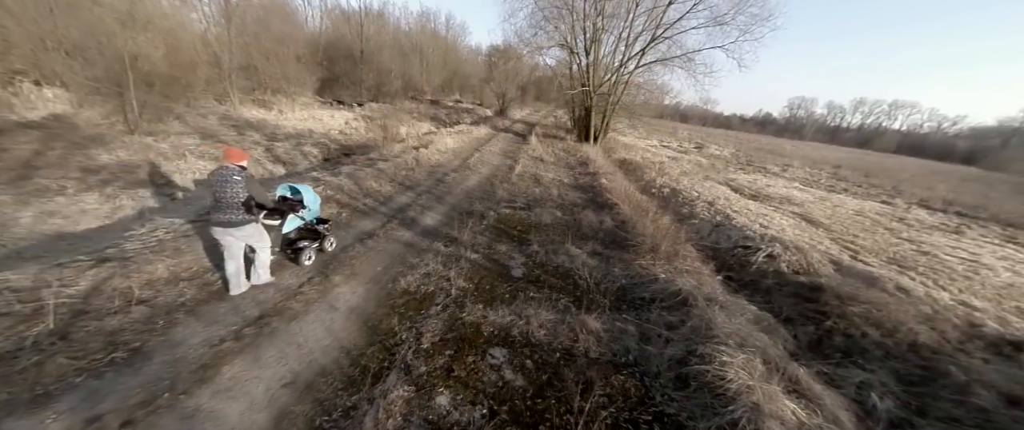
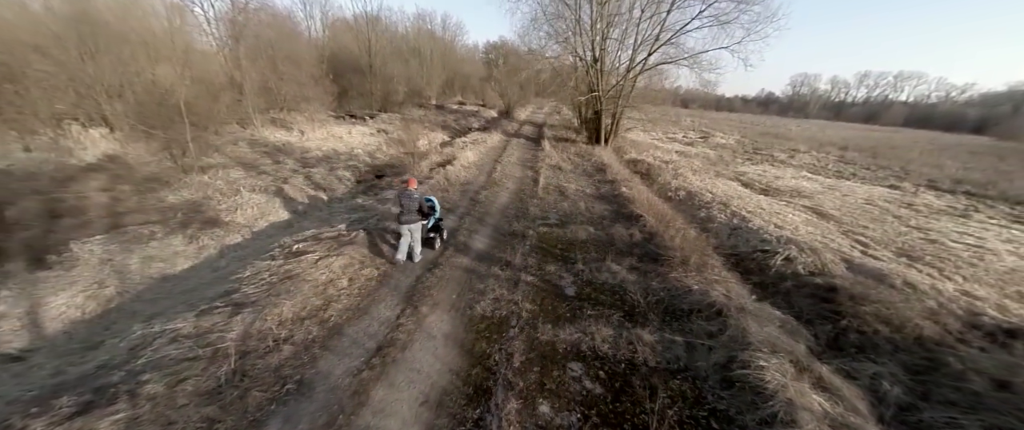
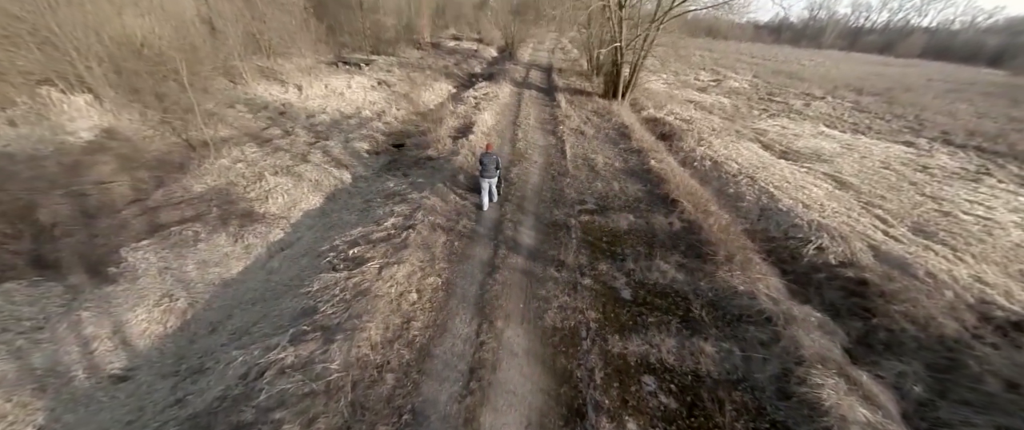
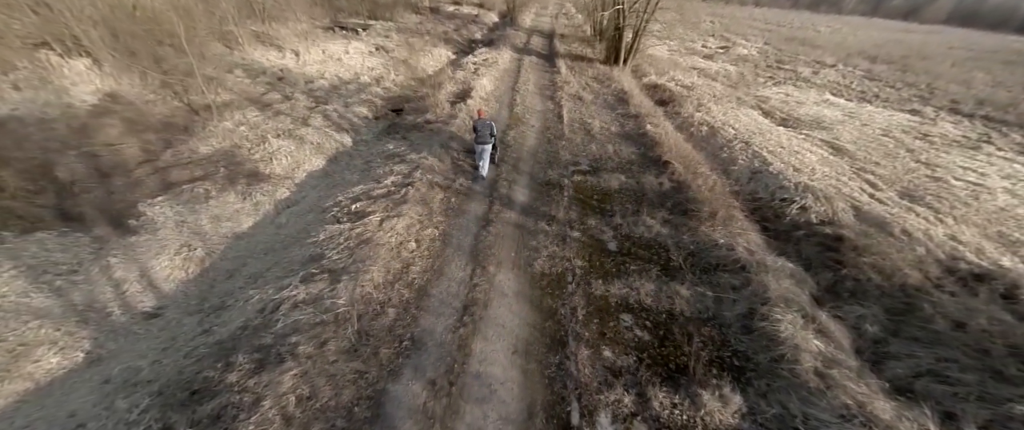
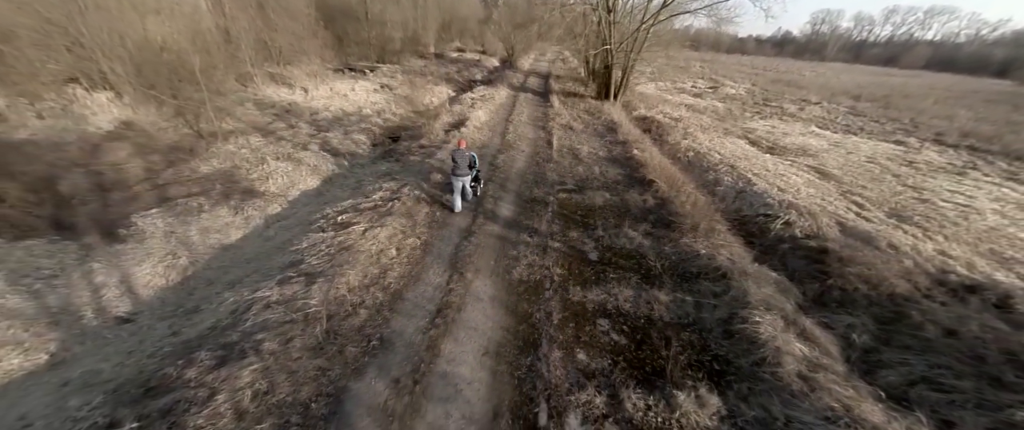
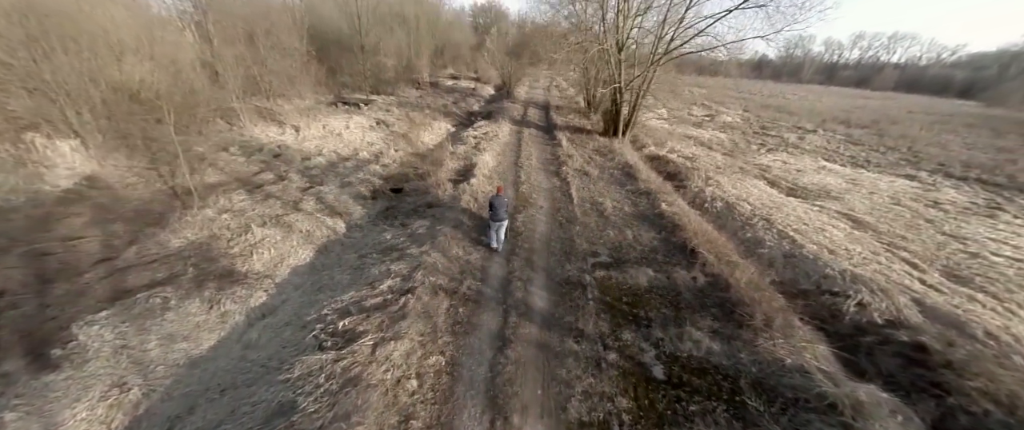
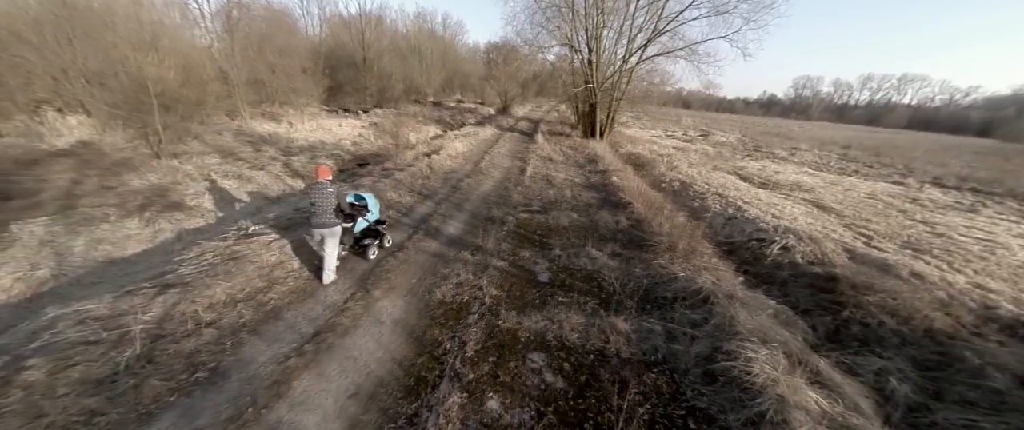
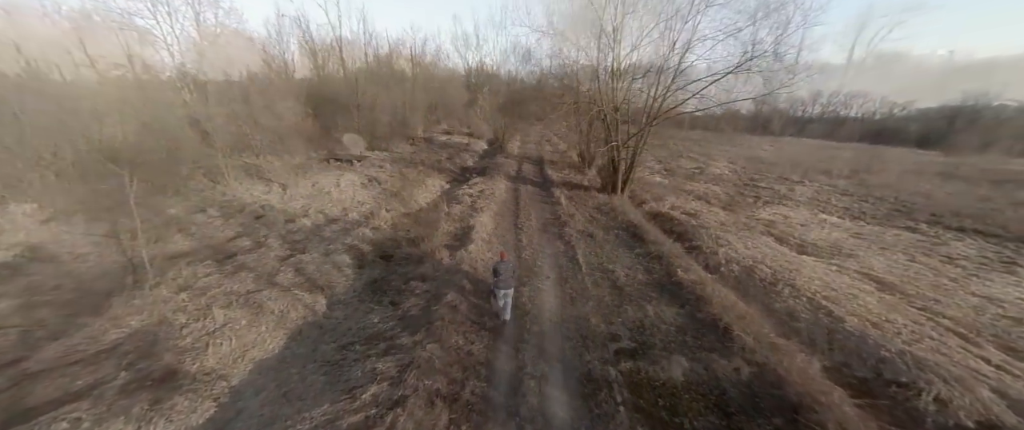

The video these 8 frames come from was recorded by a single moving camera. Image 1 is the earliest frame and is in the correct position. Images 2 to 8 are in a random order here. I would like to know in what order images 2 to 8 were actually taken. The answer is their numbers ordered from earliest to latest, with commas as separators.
7, 2, 5, 4, 3, 6, 8
